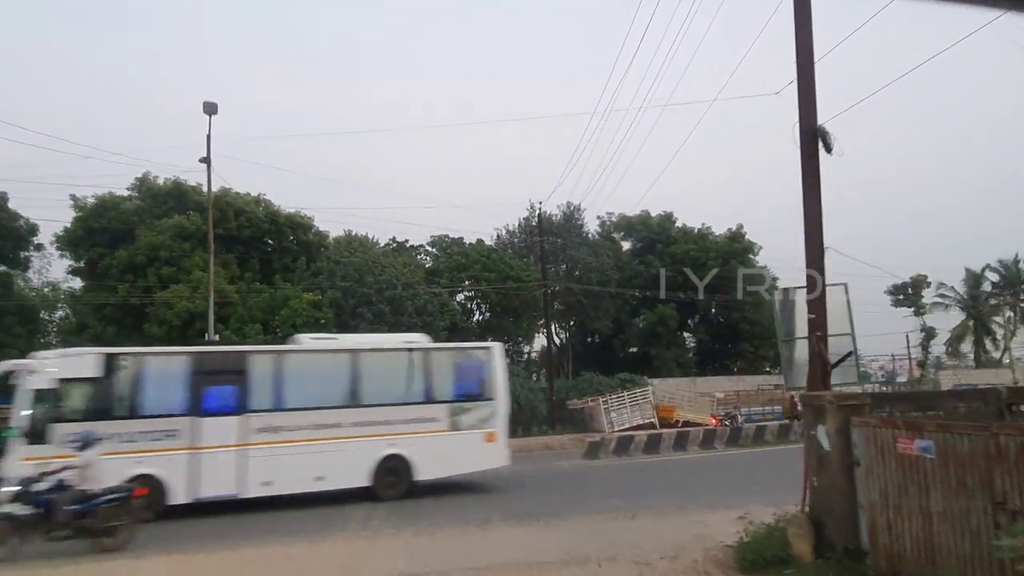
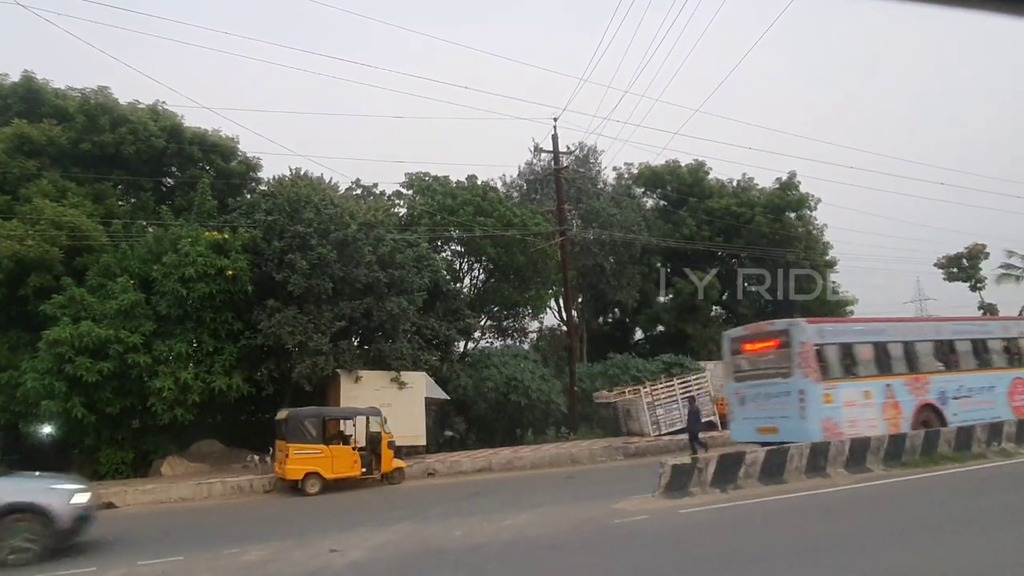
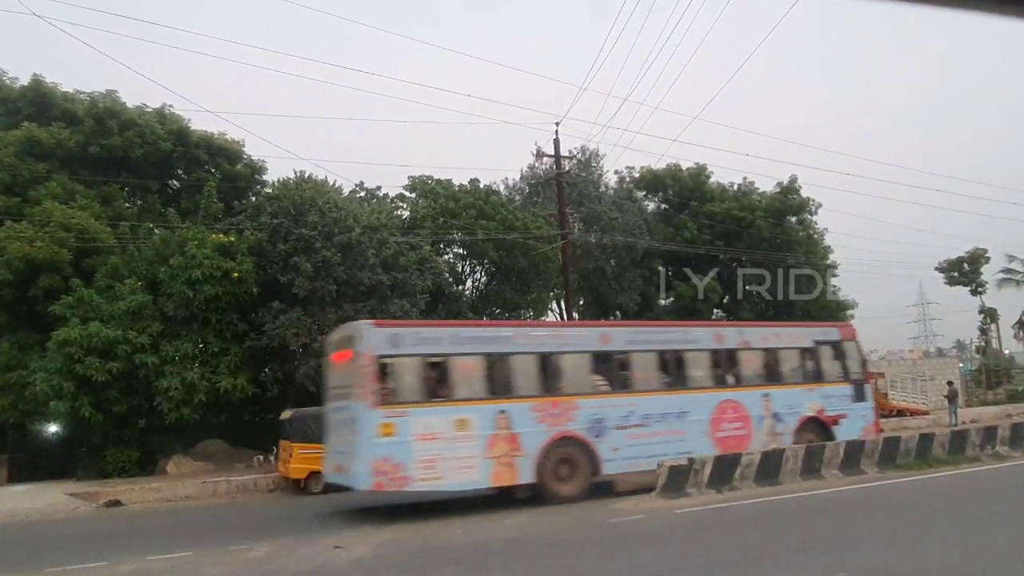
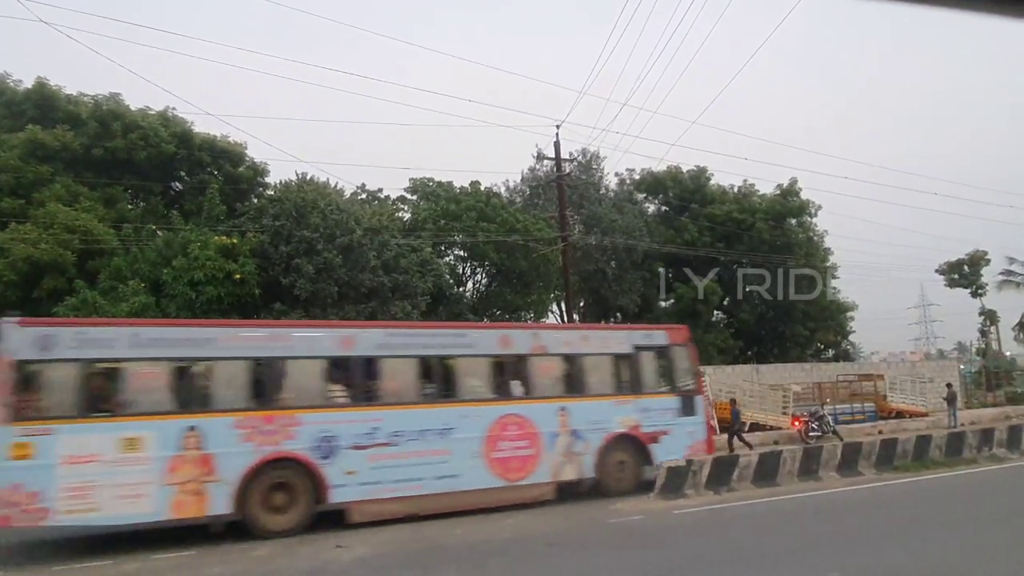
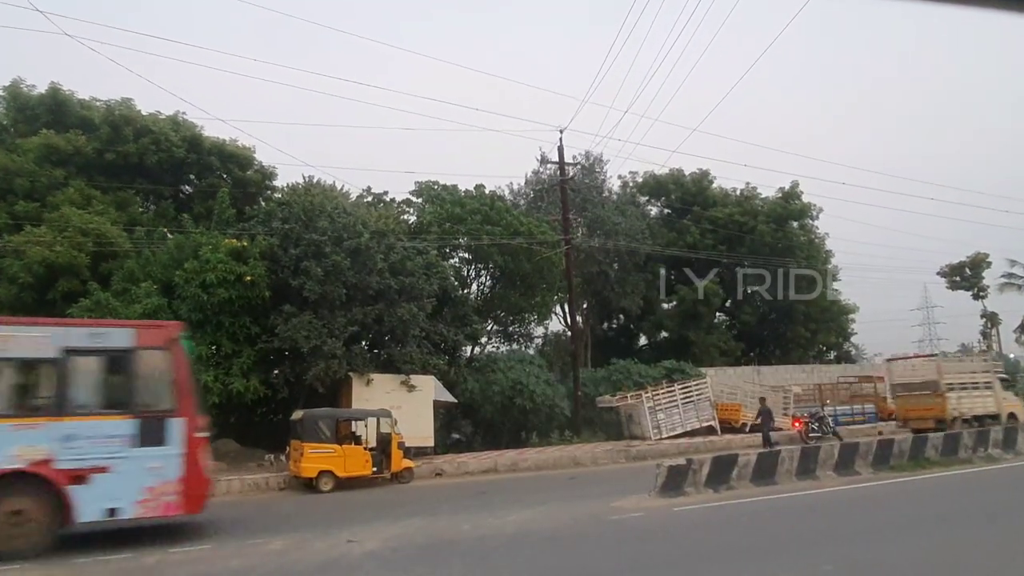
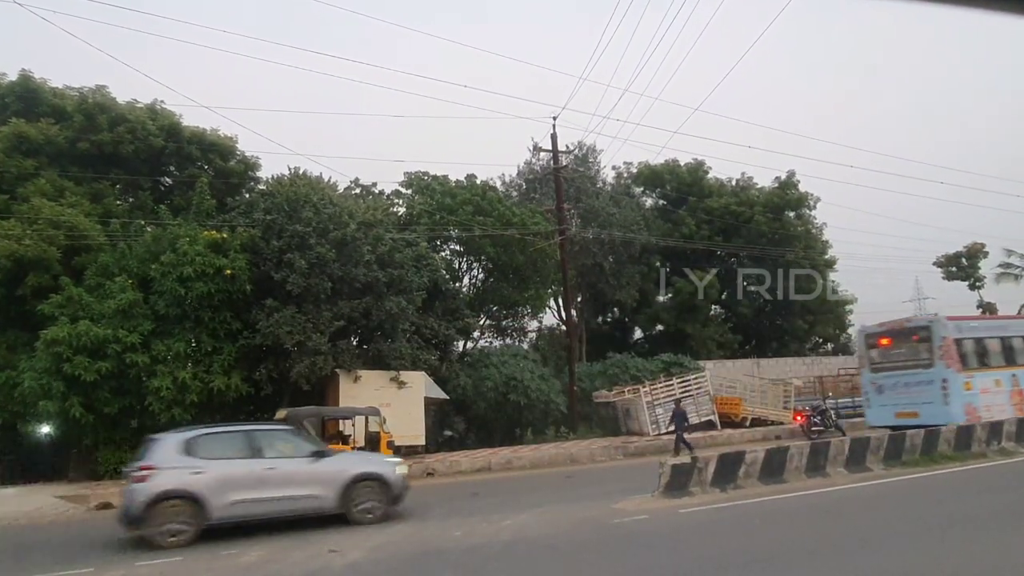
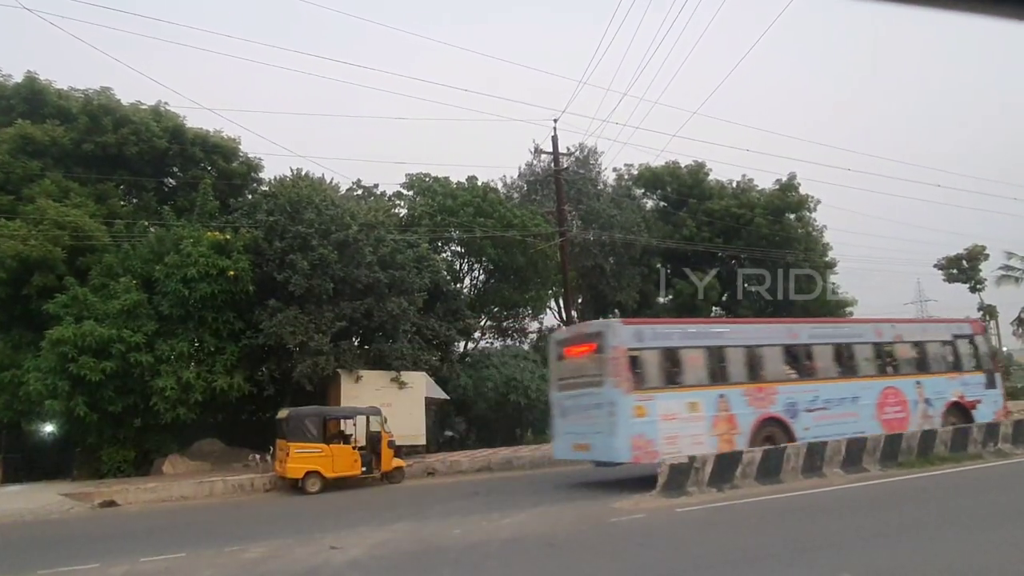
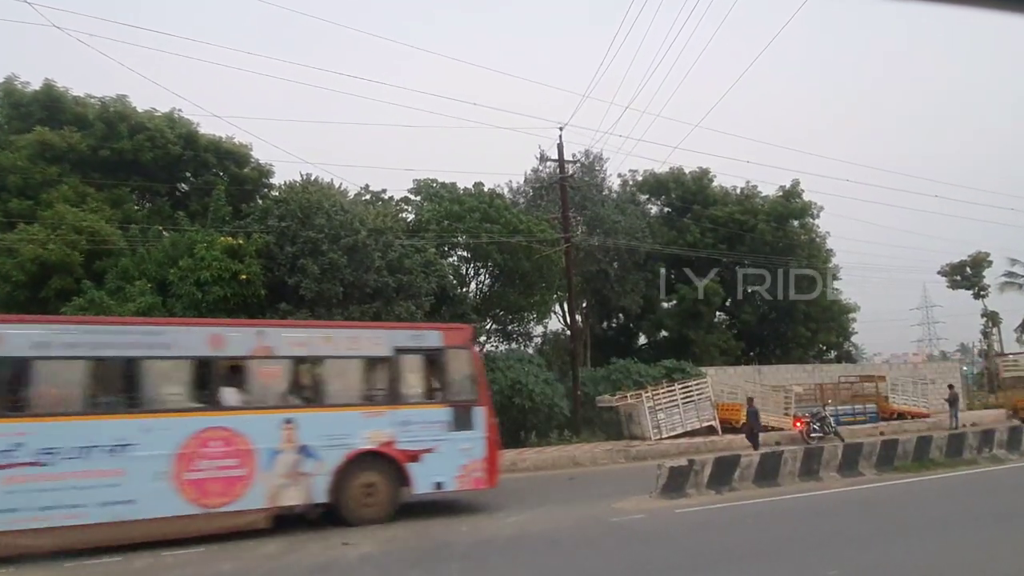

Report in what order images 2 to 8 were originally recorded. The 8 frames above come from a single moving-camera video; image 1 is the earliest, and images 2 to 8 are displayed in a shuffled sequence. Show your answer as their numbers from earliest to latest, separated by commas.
5, 8, 4, 3, 7, 2, 6
